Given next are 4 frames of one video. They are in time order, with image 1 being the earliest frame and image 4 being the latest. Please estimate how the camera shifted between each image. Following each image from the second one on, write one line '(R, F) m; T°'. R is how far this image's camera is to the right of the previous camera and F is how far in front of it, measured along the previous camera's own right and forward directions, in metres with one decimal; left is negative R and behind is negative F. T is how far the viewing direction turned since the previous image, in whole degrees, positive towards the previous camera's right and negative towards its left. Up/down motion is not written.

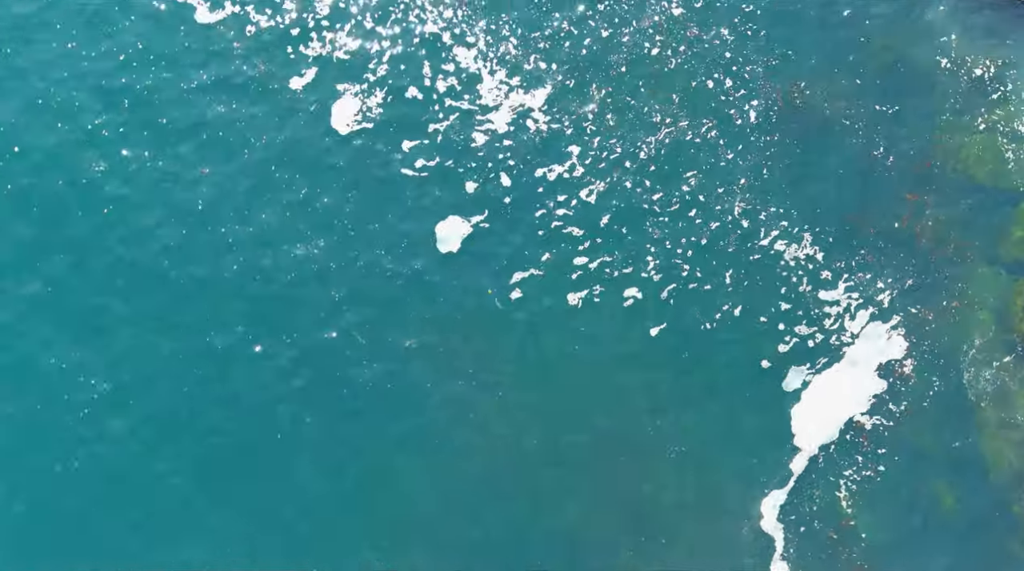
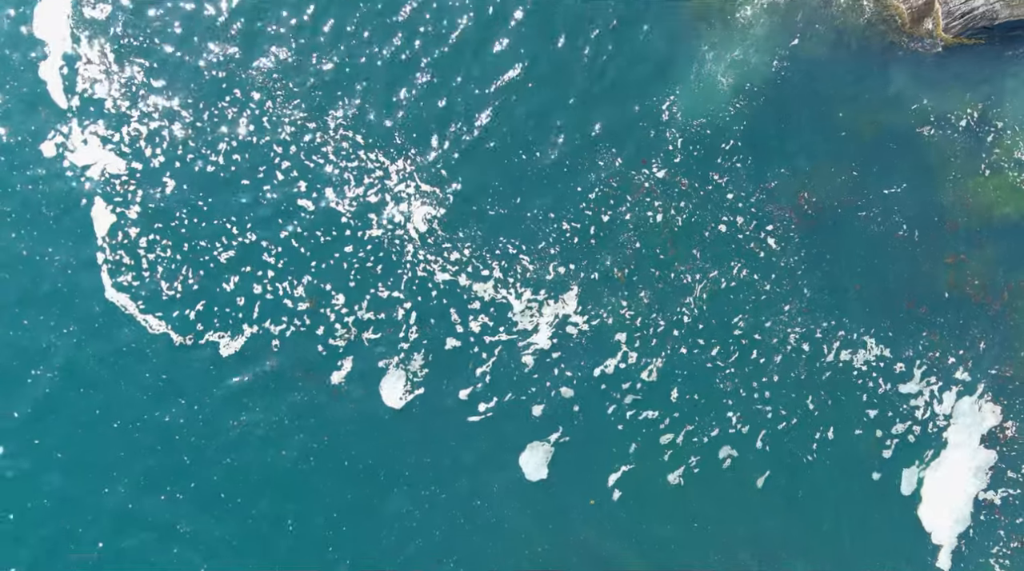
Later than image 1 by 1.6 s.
(+0.1, -0.9) m; -1°
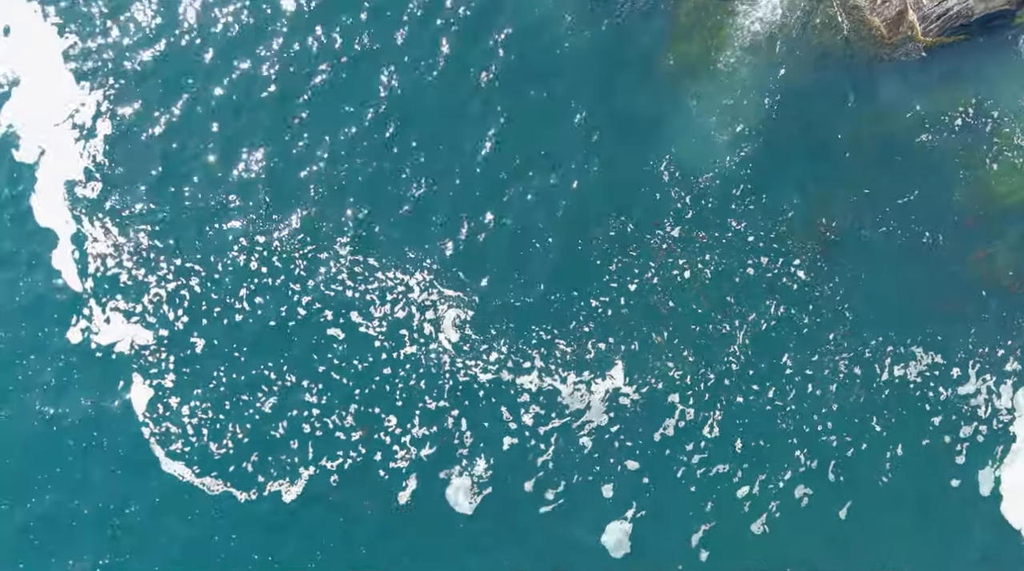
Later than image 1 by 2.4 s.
(+0.2, +1.5) m; -1°
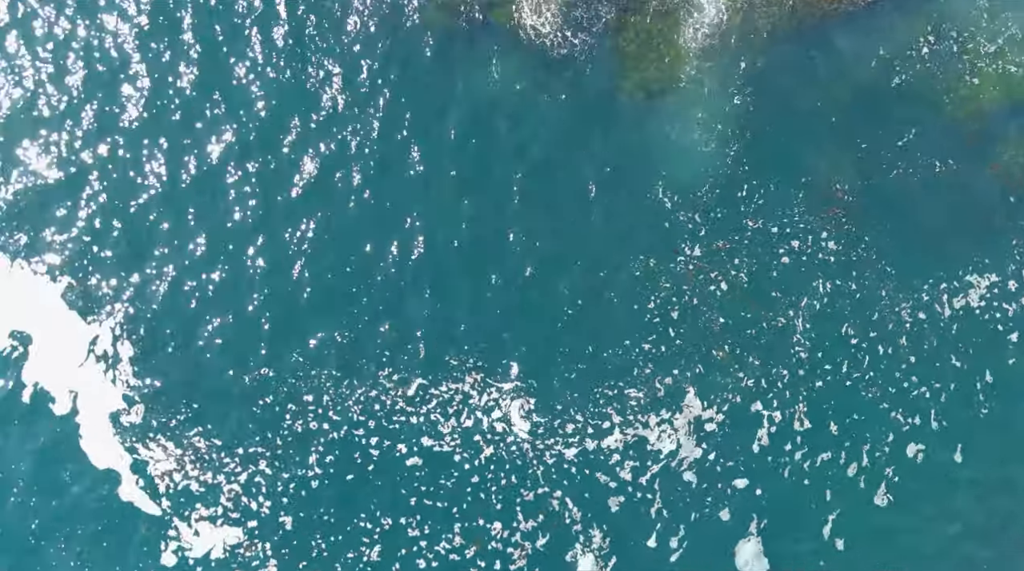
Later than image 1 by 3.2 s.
(0.0, +0.8) m; -1°
